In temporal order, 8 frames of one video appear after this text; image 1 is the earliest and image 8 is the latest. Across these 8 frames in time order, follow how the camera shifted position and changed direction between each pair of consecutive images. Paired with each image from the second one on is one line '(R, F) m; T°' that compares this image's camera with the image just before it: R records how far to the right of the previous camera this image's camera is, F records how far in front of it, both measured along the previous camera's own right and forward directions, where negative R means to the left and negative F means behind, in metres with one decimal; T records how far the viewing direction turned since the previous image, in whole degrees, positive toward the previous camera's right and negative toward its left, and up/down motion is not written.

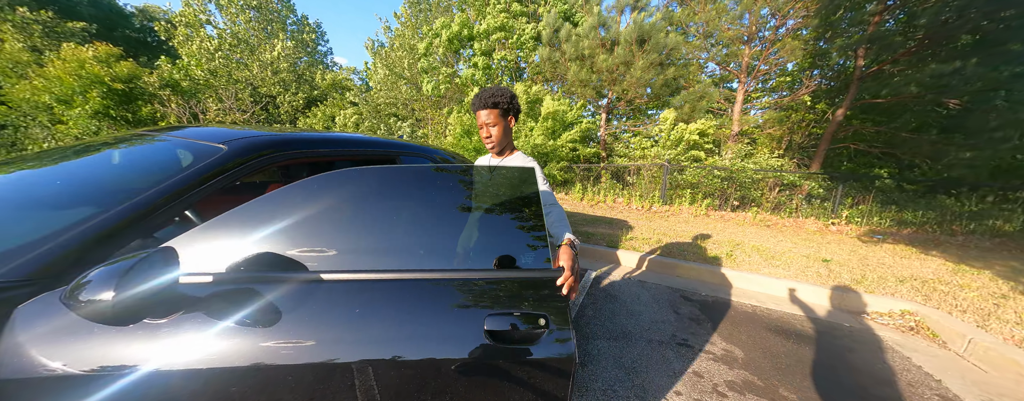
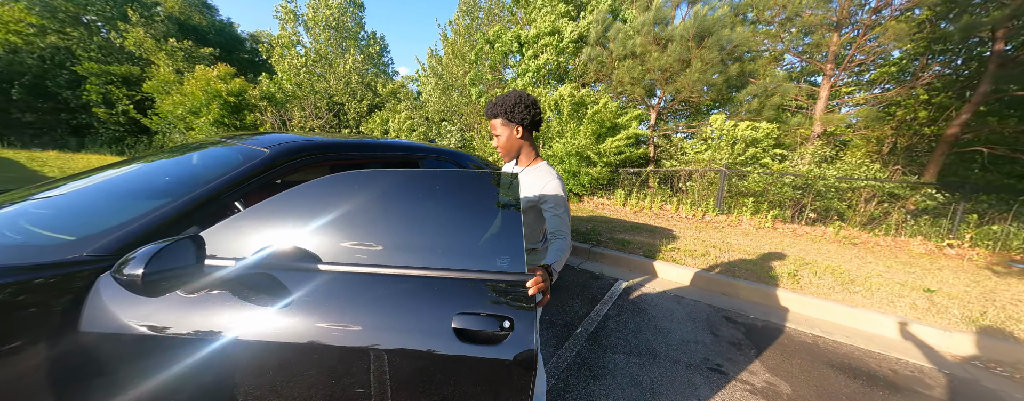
(+0.3, 0.0) m; -10°
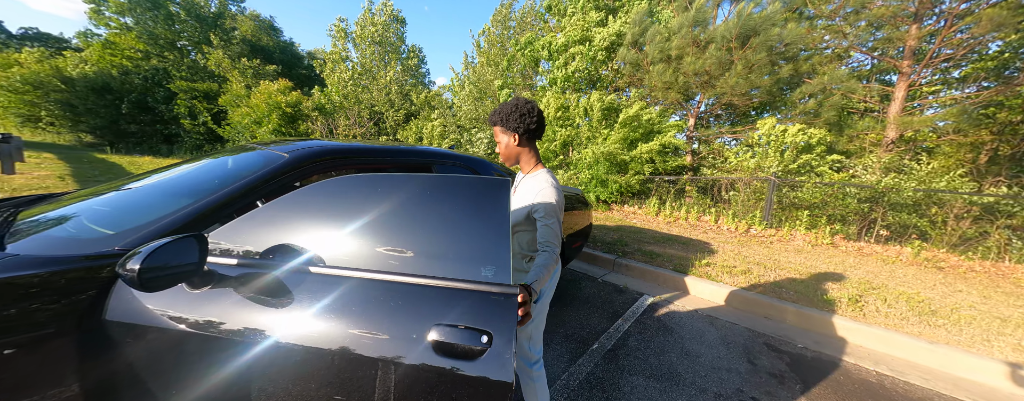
(+0.2, +0.1) m; -7°
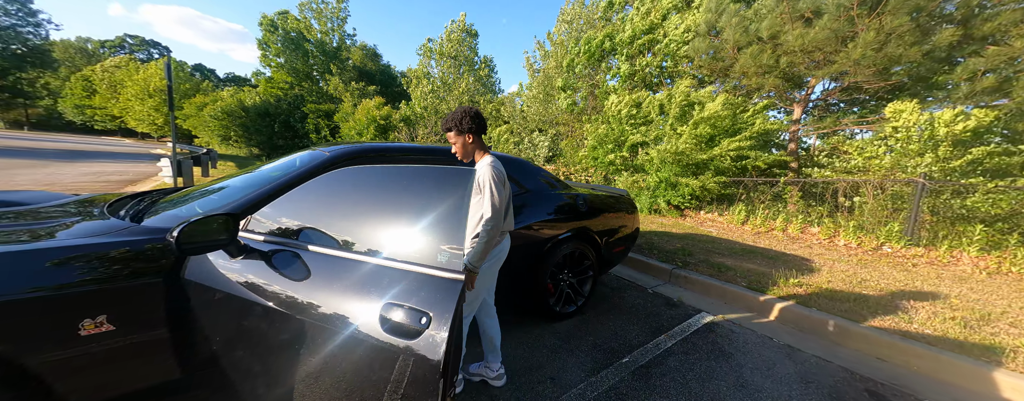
(+0.4, +0.1) m; -14°
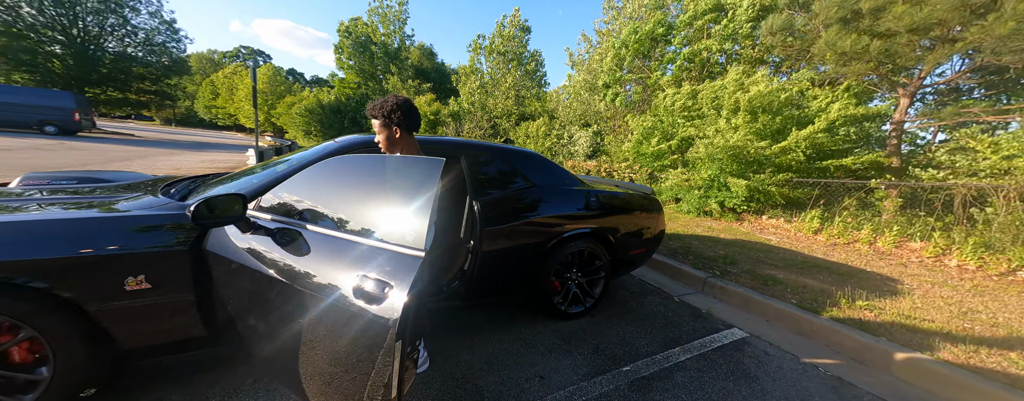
(+0.4, +0.1) m; -10°
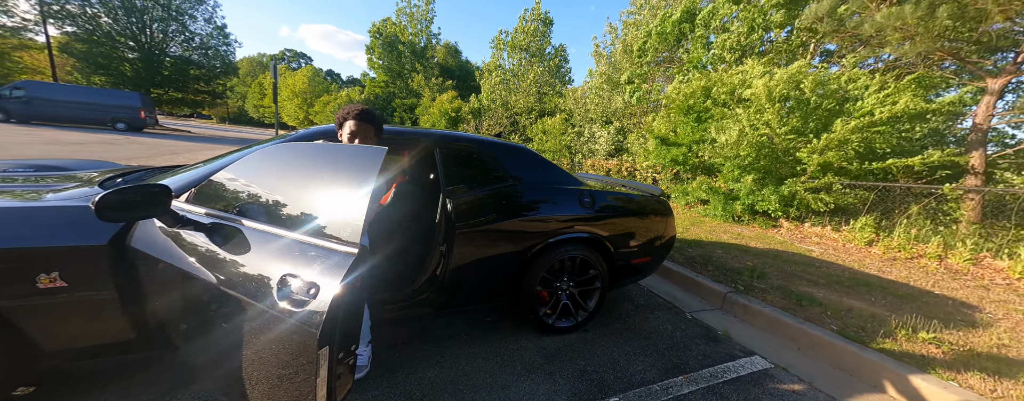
(+0.3, +0.3) m; -5°
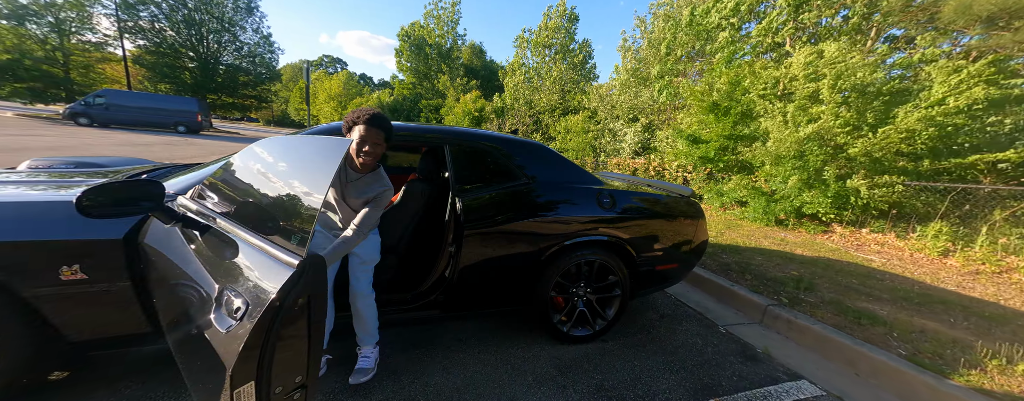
(+0.1, +0.1) m; -5°
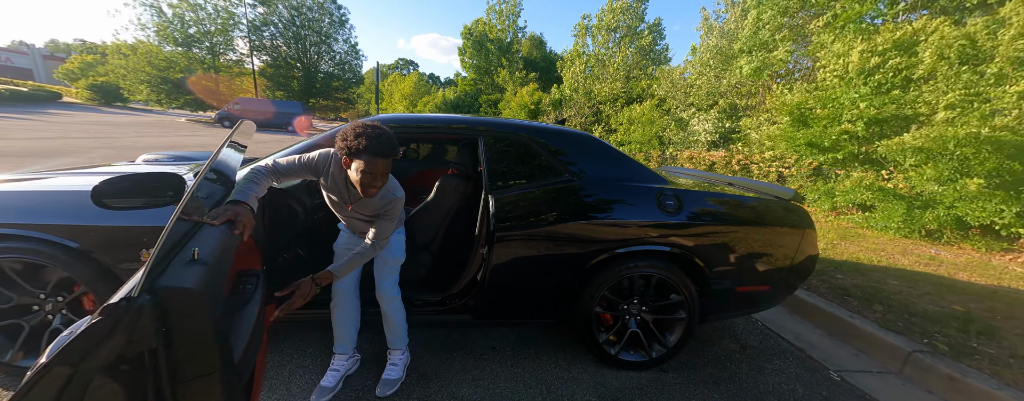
(+0.1, +0.3) m; -12°
